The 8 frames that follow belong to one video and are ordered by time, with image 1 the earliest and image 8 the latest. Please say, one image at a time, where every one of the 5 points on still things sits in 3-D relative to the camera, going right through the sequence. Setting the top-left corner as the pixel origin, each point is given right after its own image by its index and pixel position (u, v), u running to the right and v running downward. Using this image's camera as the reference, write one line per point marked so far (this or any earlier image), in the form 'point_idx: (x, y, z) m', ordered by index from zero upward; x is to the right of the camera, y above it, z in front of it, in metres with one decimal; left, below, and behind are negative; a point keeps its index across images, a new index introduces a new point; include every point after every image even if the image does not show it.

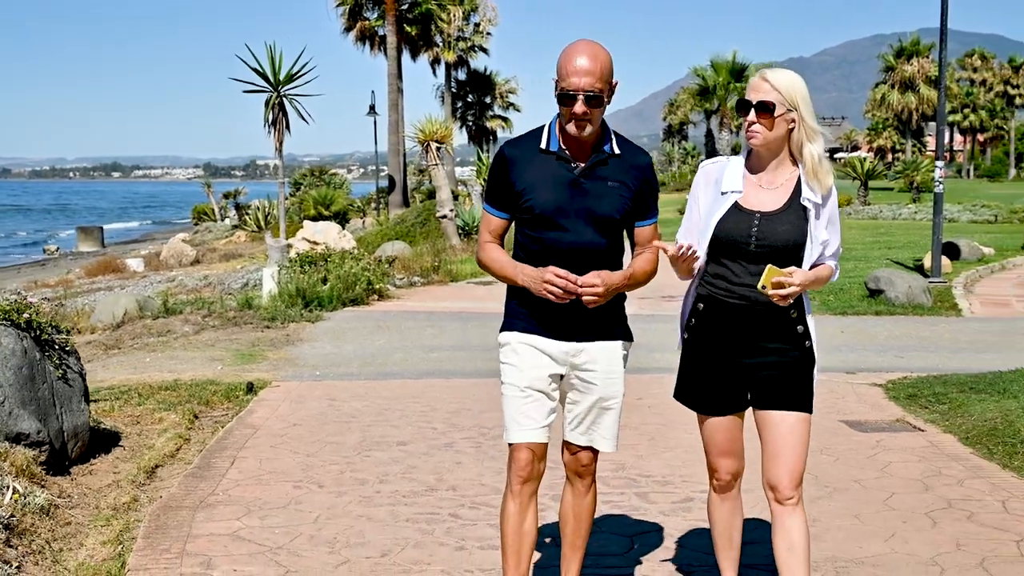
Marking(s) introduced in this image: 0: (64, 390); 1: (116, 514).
0: (-2.5, -0.6, +5.8) m
1: (-2.0, -1.1, +5.1) m
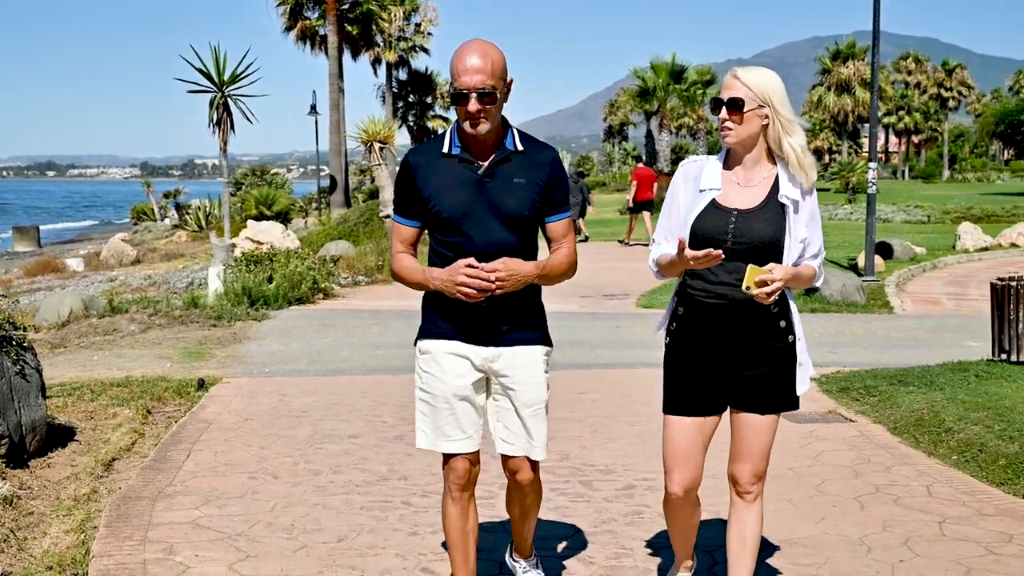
0: (-2.8, -0.6, +5.9) m
1: (-2.2, -1.1, +5.2) m
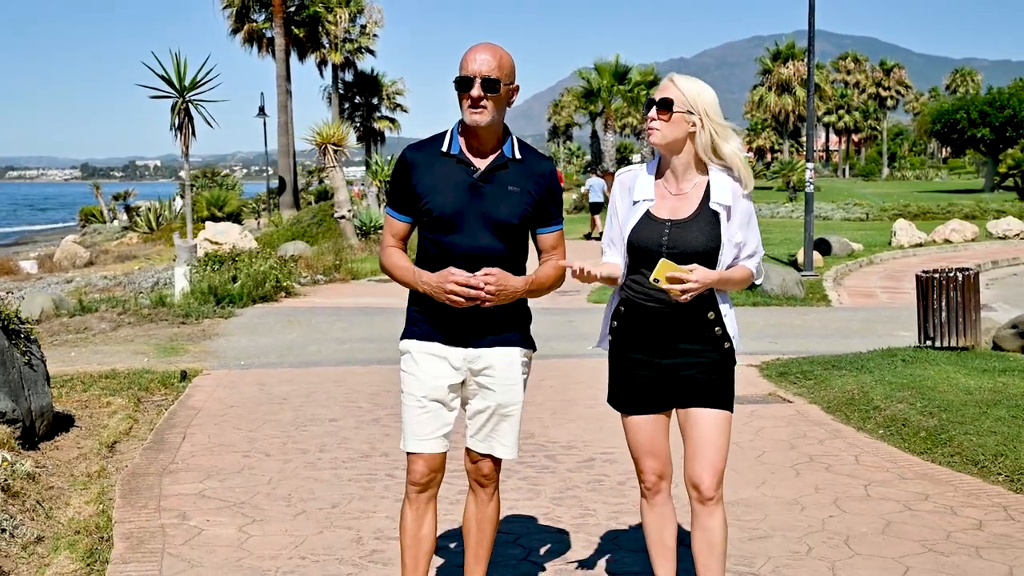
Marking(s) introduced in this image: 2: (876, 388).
0: (-3.0, -0.5, +6.4) m
1: (-2.4, -1.1, +5.7) m
2: (+3.1, -0.8, +8.6) m
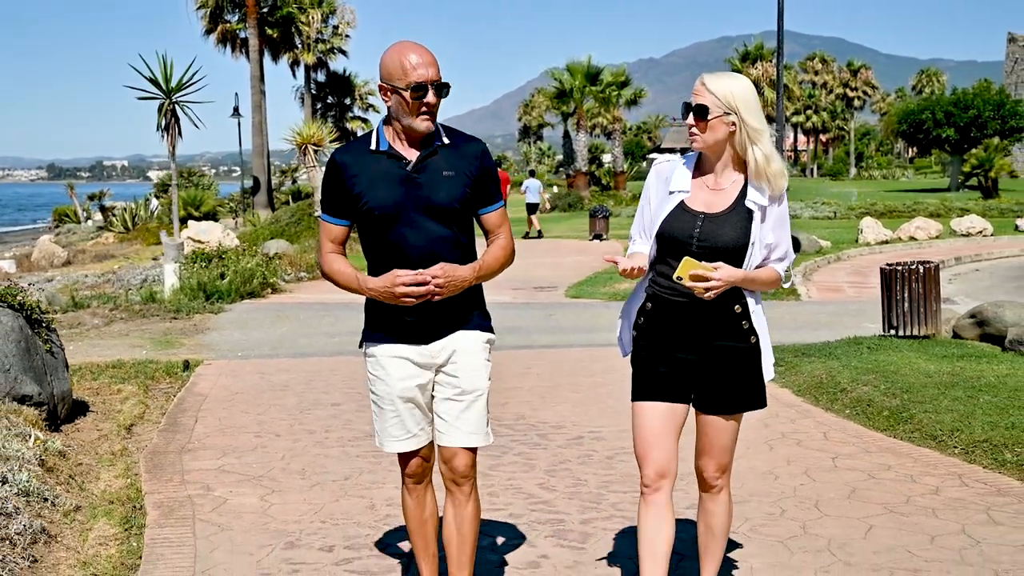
0: (-3.0, -0.5, +6.8) m
1: (-2.4, -1.0, +6.1) m
2: (+3.0, -0.8, +9.1) m
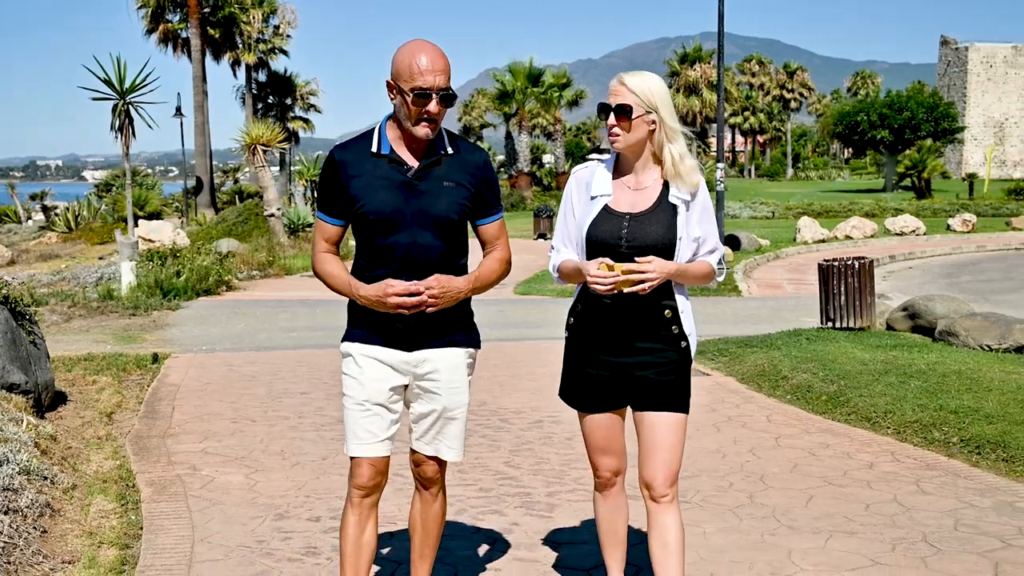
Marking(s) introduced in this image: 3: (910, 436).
0: (-3.3, -0.4, +7.0) m
1: (-2.6, -1.0, +6.4) m
2: (+2.6, -0.7, +9.7) m
3: (+2.8, -1.0, +7.2) m
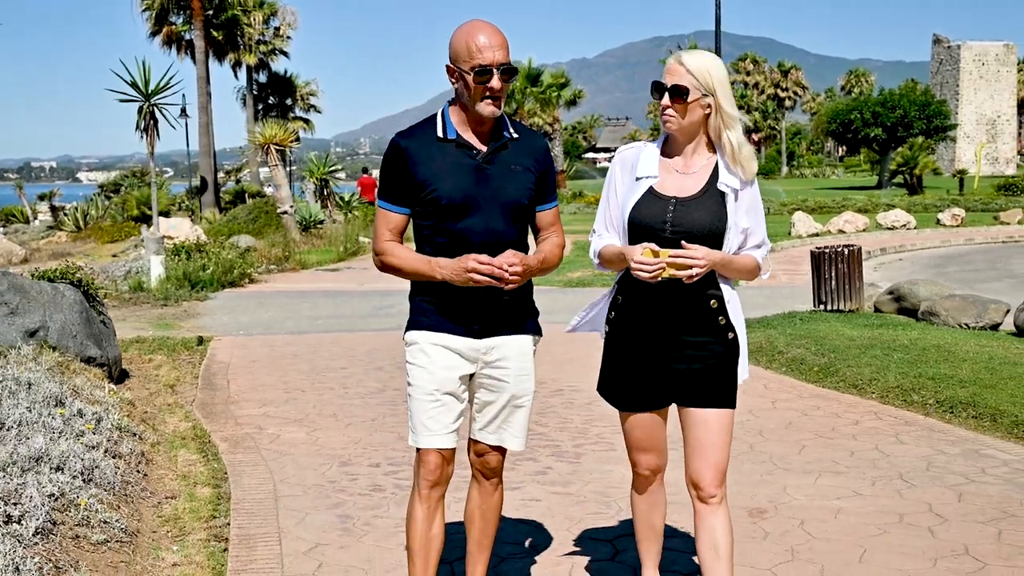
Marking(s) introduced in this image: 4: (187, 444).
0: (-3.1, -0.3, +7.8) m
1: (-2.4, -0.8, +7.2) m
2: (+2.8, -0.5, +10.5) m
3: (+3.0, -0.9, +8.0) m
4: (-2.0, -1.0, +6.3) m
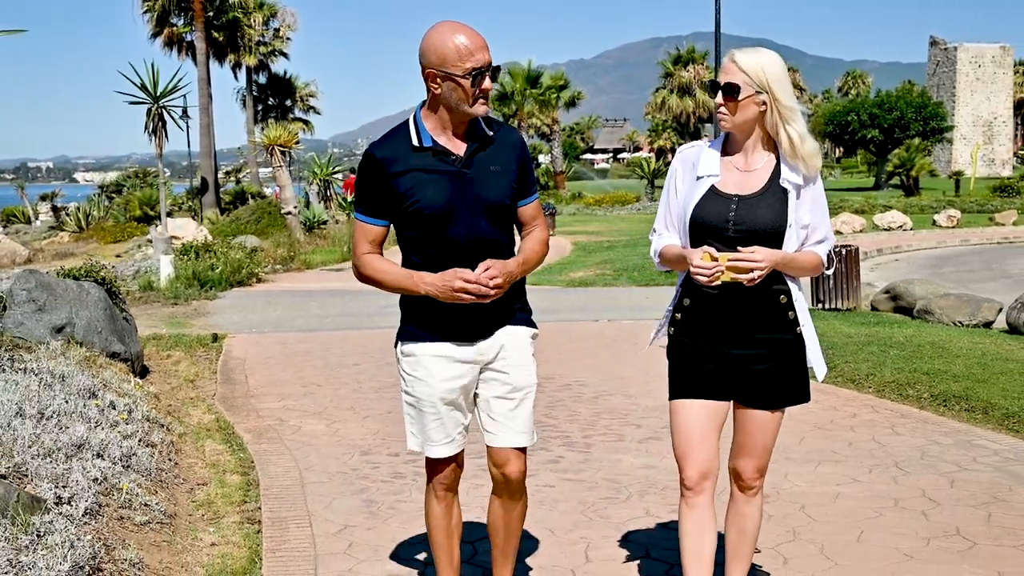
0: (-3.0, -0.3, +8.0) m
1: (-2.3, -0.8, +7.5) m
2: (+2.8, -0.5, +10.8) m
3: (+3.1, -0.9, +8.3) m
4: (-1.9, -1.0, +6.6) m
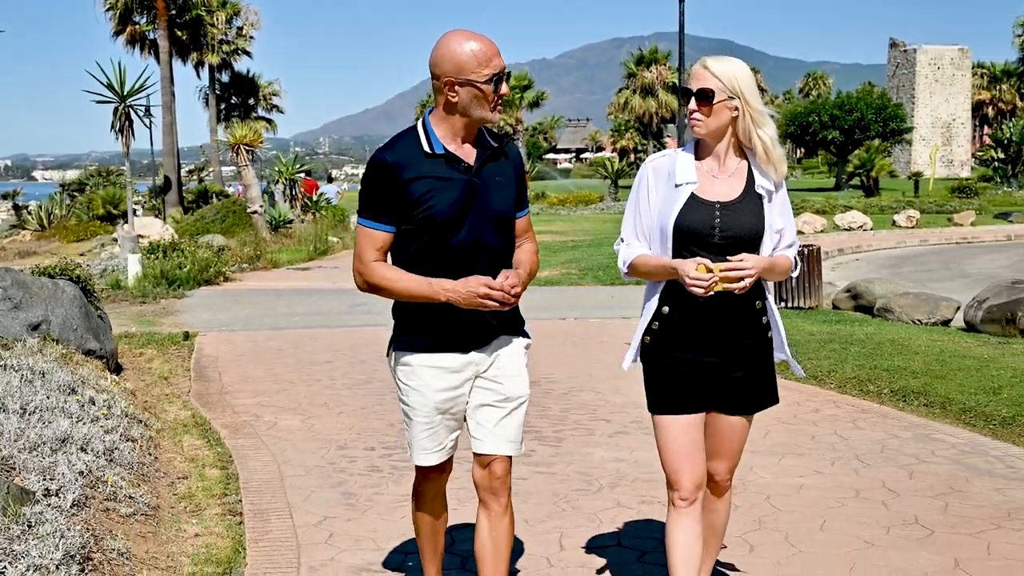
0: (-3.3, -0.3, +8.1) m
1: (-2.5, -0.8, +7.5) m
2: (+2.5, -0.5, +11.0) m
3: (+2.8, -0.8, +8.5) m
4: (-2.1, -0.9, +6.7) m
